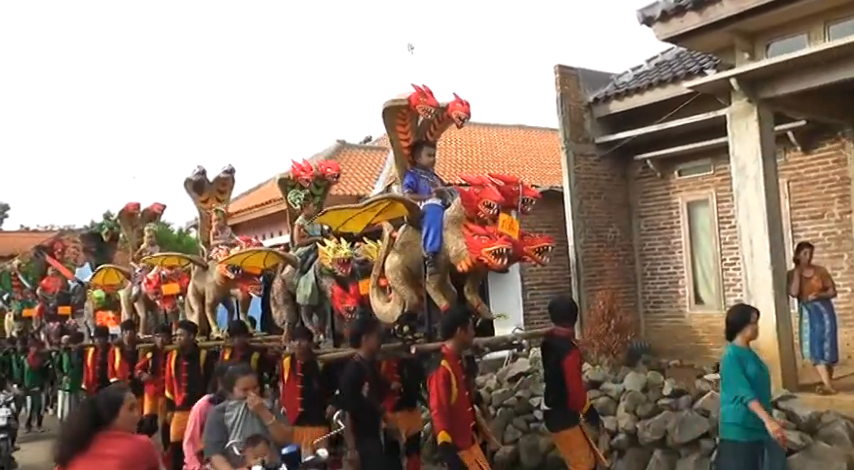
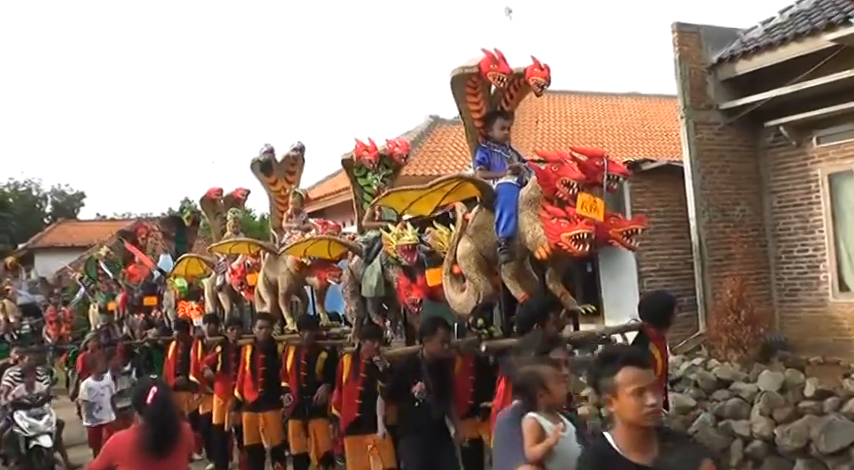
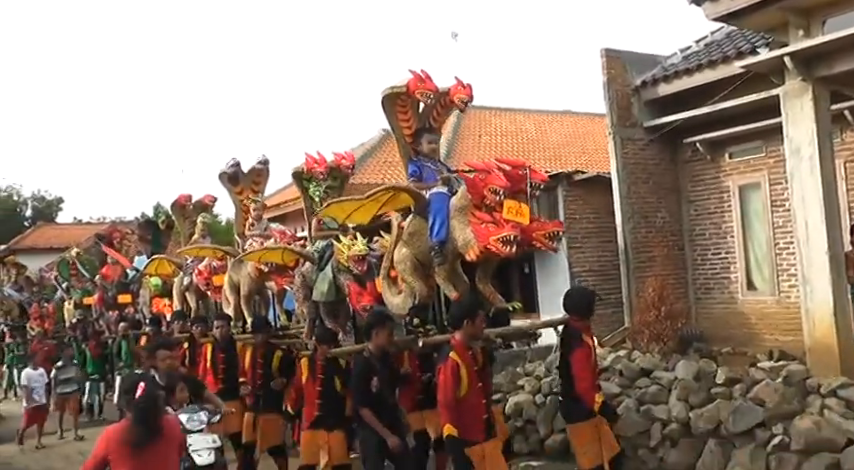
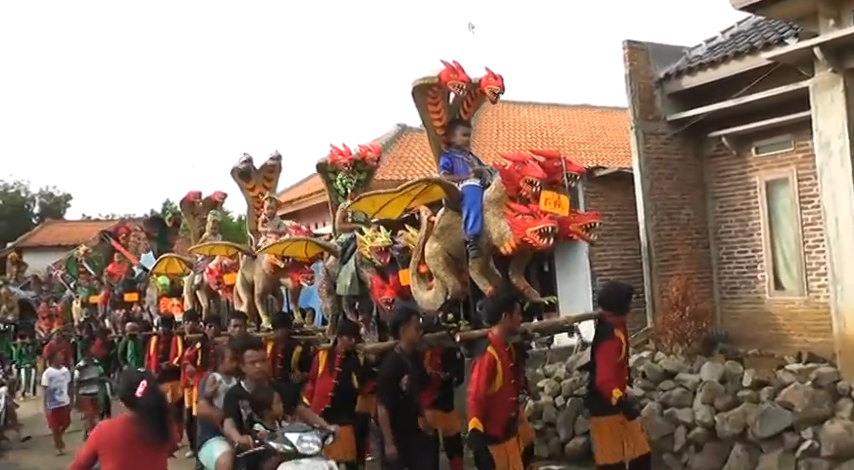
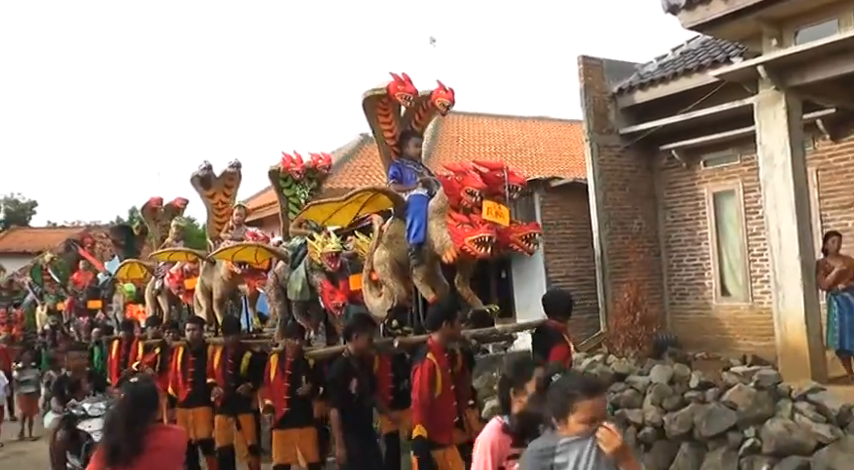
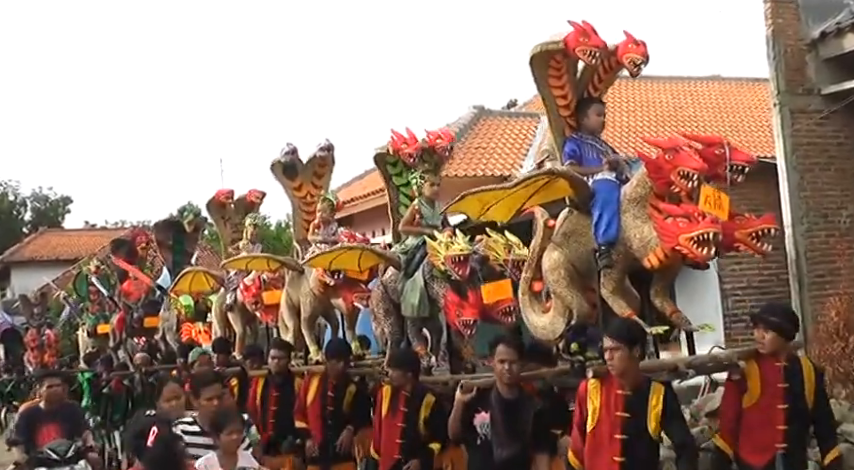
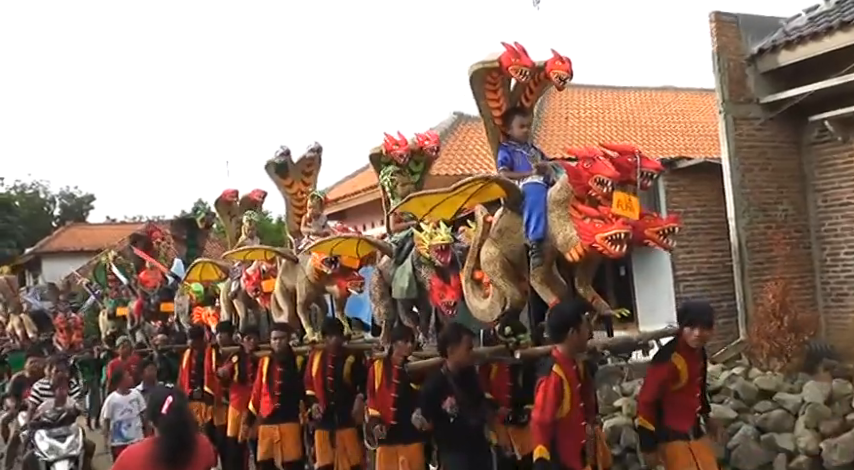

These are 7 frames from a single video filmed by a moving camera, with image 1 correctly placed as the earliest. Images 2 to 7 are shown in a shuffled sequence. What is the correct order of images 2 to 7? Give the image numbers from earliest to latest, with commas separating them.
5, 3, 4, 2, 7, 6
